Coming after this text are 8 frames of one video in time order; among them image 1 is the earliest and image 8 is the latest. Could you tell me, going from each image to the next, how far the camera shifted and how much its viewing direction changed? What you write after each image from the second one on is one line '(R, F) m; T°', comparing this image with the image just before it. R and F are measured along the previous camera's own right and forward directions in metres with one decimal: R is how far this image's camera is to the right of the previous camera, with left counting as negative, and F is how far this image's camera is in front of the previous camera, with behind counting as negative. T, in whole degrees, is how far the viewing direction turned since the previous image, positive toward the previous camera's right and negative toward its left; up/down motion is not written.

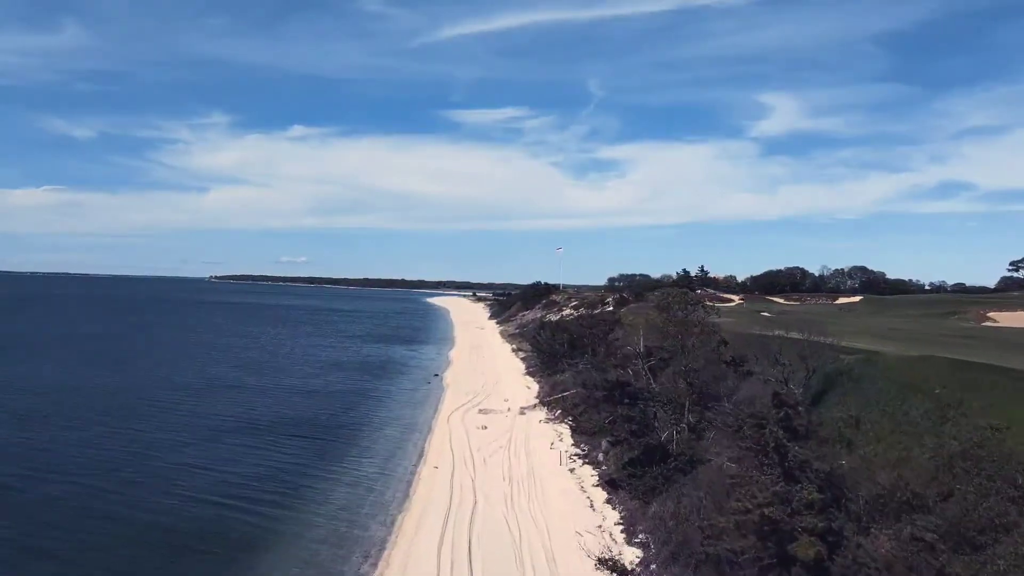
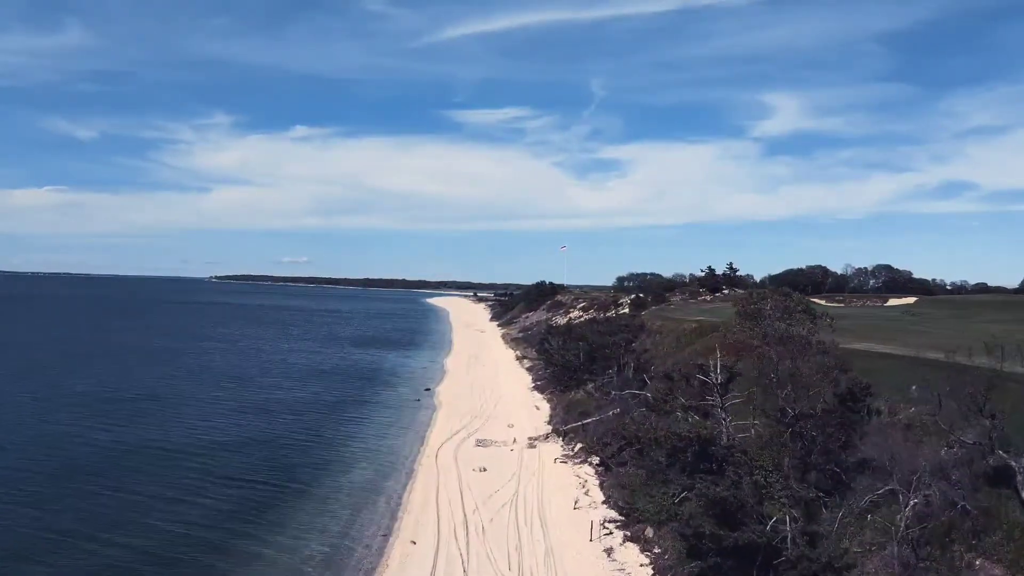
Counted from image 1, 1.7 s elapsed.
(-0.2, +6.9) m; 0°
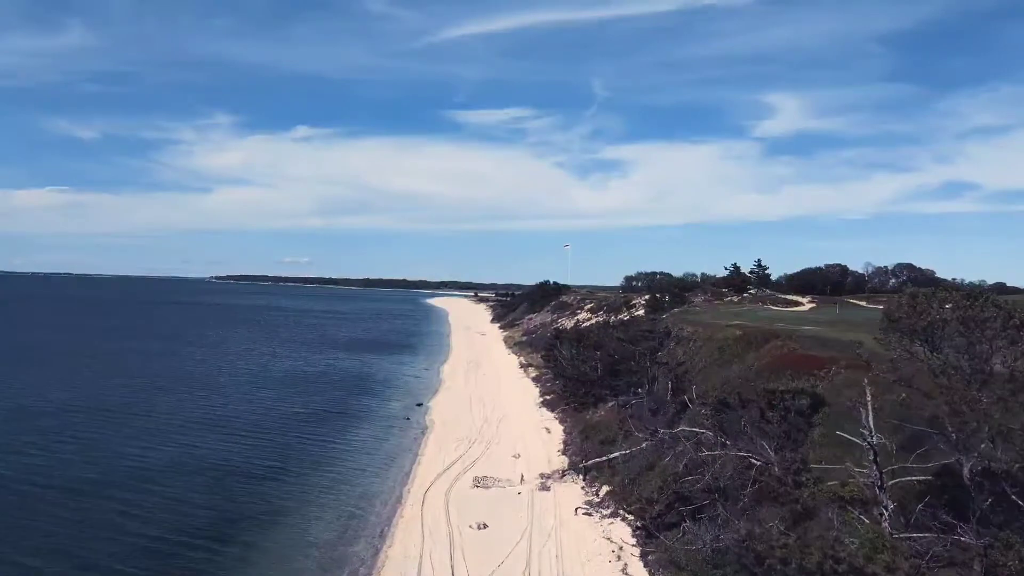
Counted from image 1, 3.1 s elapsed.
(-0.2, +5.3) m; 0°
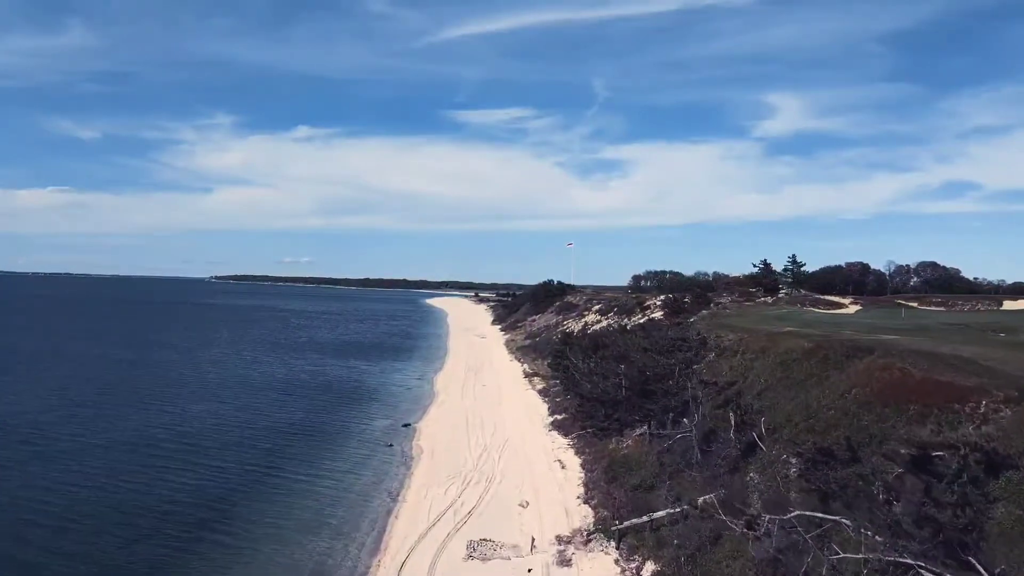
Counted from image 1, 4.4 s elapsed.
(-0.1, +5.4) m; 0°
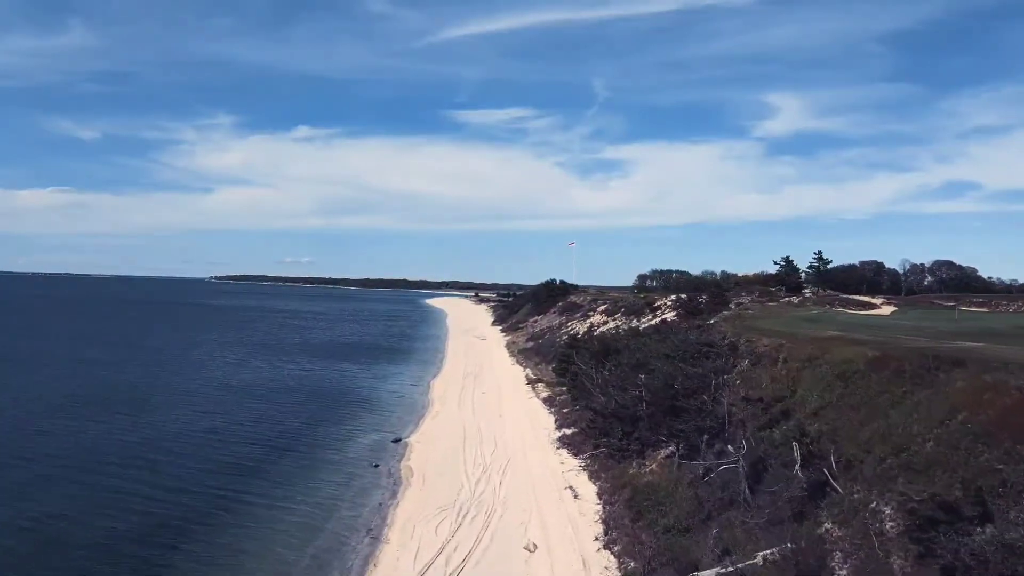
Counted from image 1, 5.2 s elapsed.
(-0.1, +3.3) m; 0°
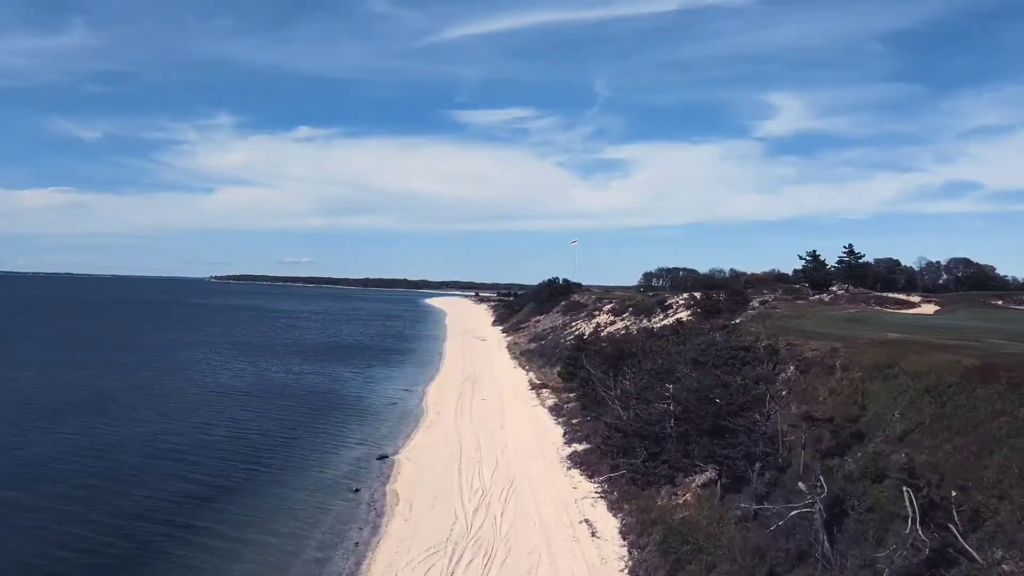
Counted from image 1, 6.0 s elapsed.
(-0.1, +3.4) m; 0°
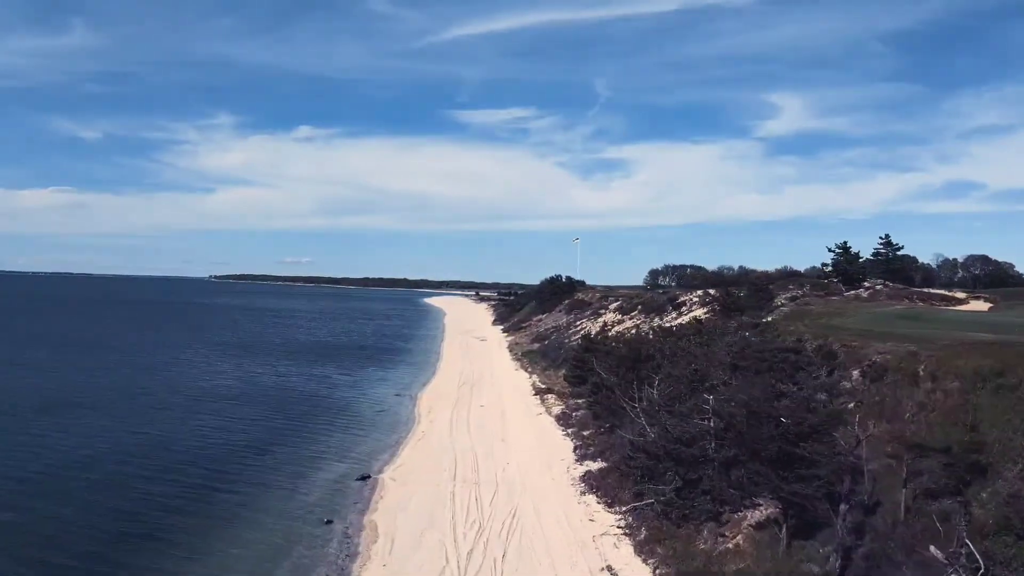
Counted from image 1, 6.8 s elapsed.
(-0.1, +3.4) m; 0°
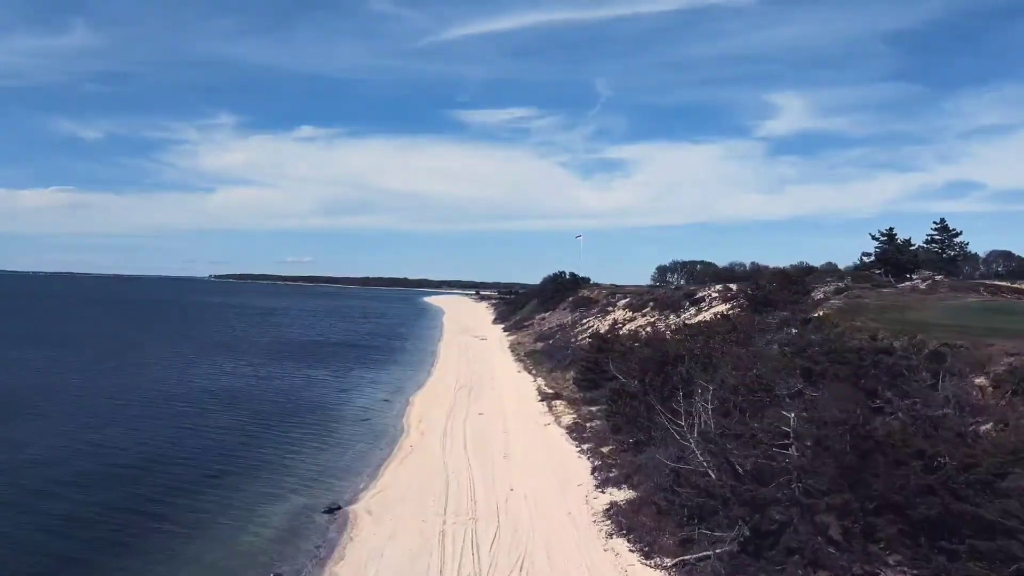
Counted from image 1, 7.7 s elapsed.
(-0.1, +4.0) m; 0°
